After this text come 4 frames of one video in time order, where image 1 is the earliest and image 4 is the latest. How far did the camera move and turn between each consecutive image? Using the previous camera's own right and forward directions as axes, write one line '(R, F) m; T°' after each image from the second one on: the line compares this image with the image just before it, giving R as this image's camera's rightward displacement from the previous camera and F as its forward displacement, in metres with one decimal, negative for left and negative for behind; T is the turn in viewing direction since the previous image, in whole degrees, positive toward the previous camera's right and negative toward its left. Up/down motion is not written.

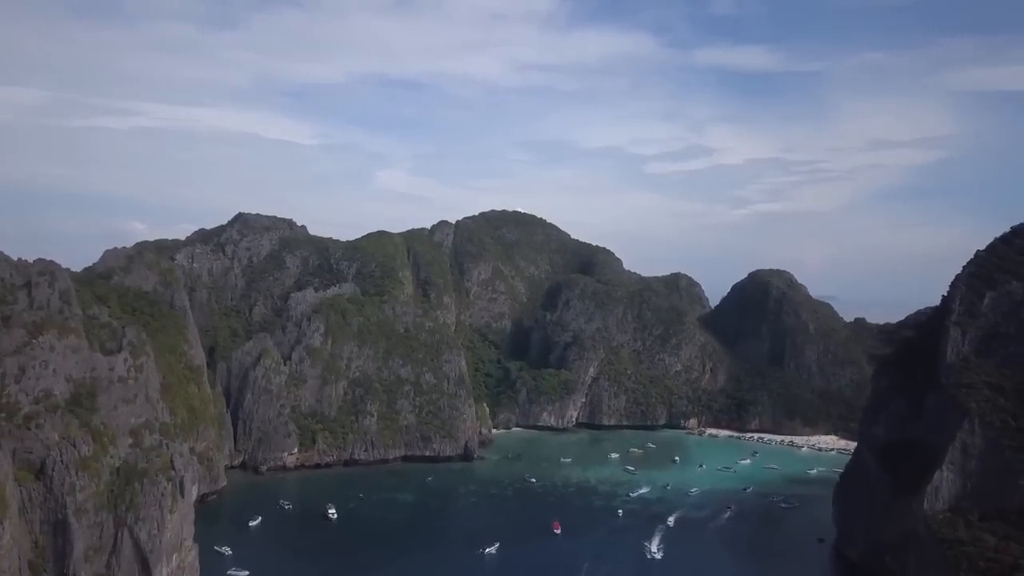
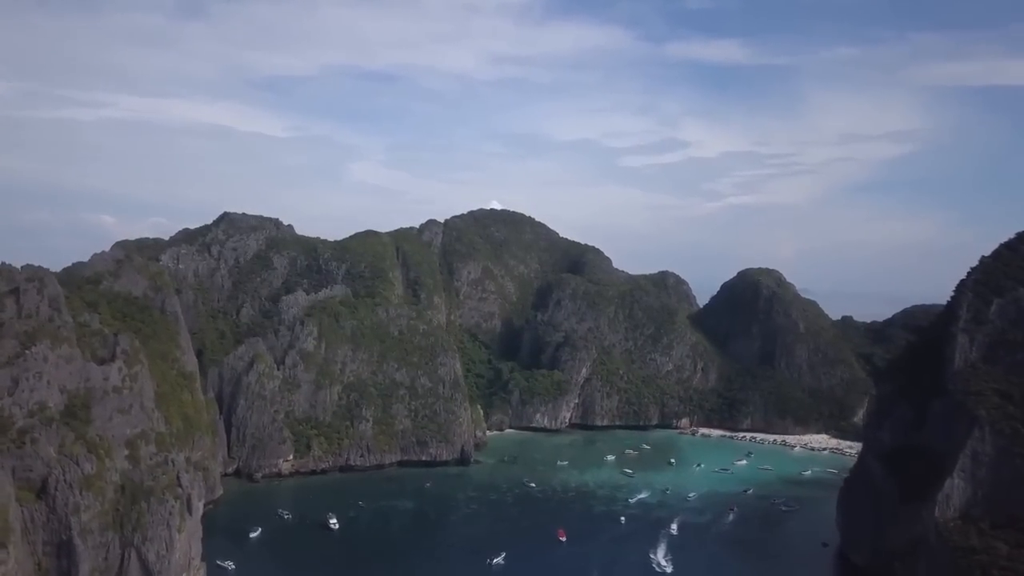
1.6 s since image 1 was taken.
(-1.9, +0.7) m; +2°
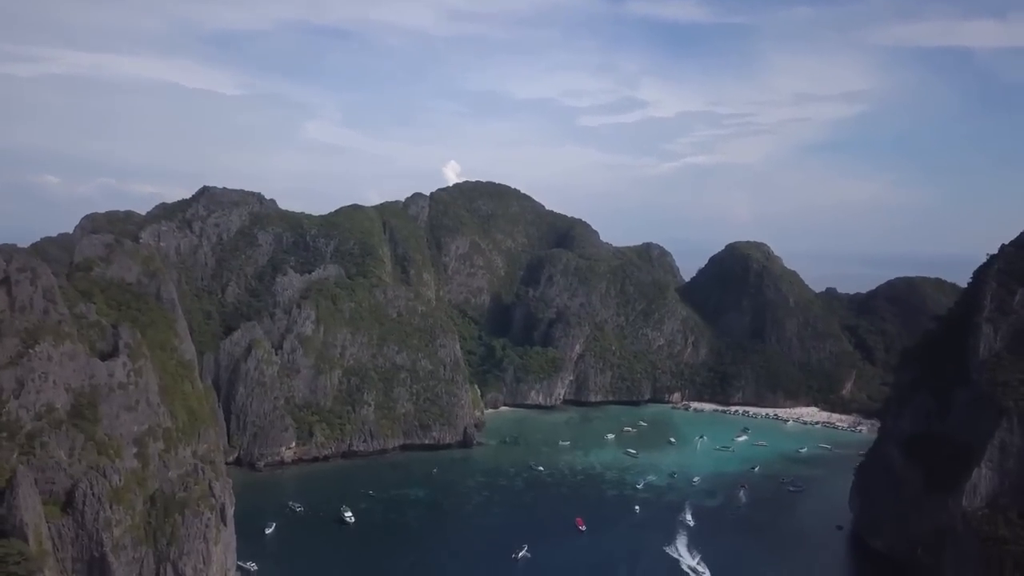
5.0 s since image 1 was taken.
(-4.1, +1.3) m; +3°
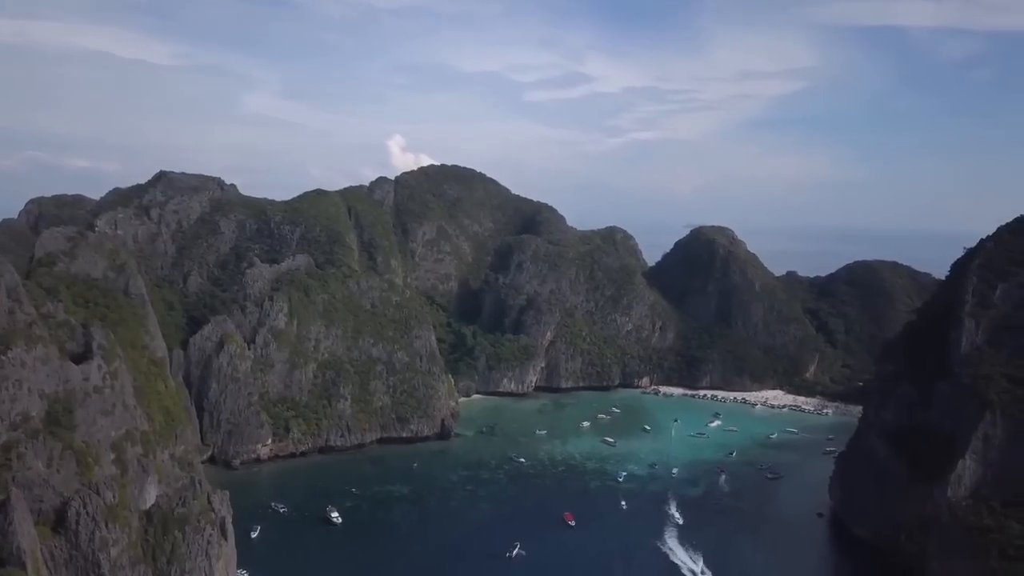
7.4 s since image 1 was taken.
(-2.8, +0.7) m; +4°
